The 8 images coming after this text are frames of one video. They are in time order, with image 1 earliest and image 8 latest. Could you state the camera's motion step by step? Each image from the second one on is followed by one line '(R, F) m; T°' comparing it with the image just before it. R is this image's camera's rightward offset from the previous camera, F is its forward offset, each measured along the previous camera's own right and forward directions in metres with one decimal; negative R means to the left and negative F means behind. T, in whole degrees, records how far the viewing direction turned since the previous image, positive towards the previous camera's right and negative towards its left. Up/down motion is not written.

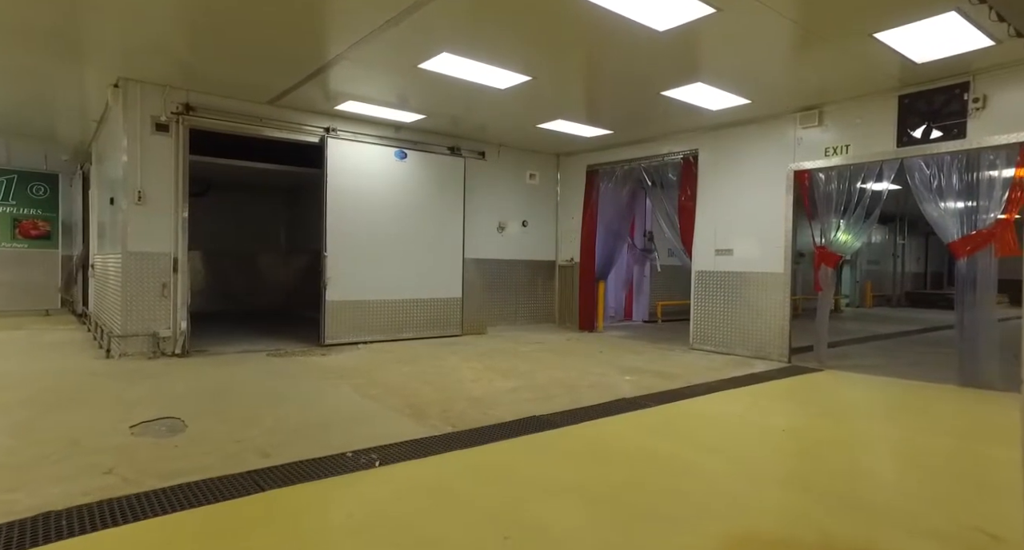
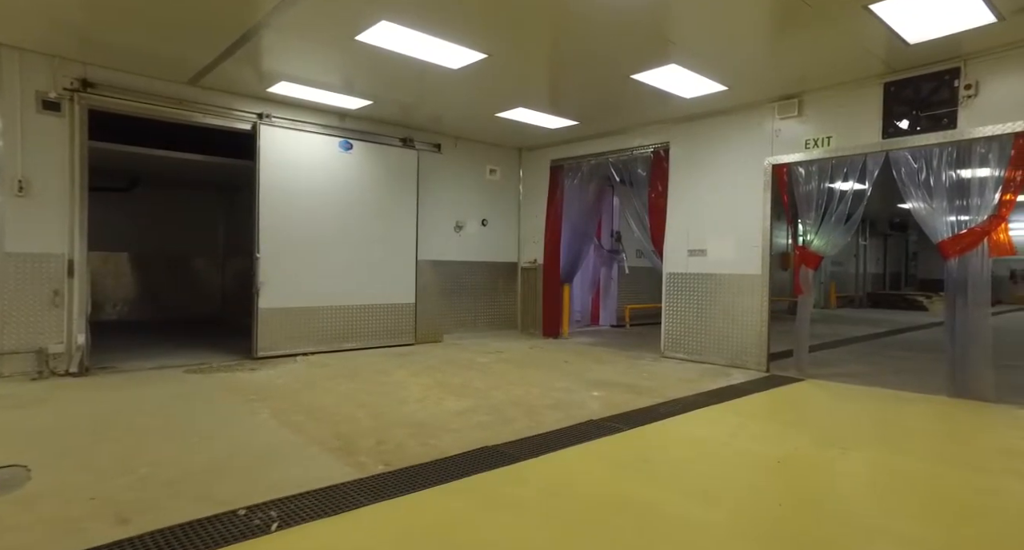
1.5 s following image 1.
(+0.1, +0.5) m; +3°
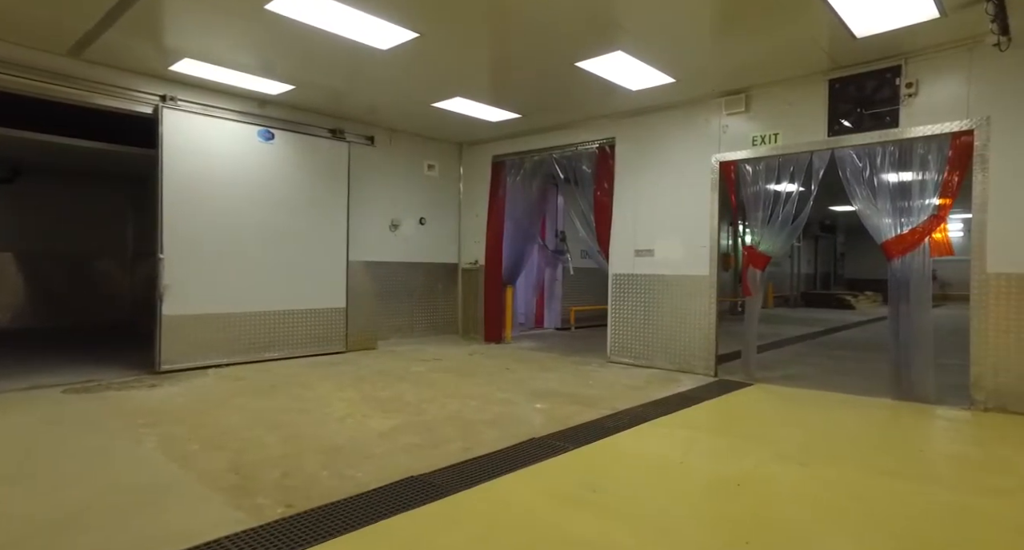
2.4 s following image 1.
(+0.1, +0.4) m; +5°
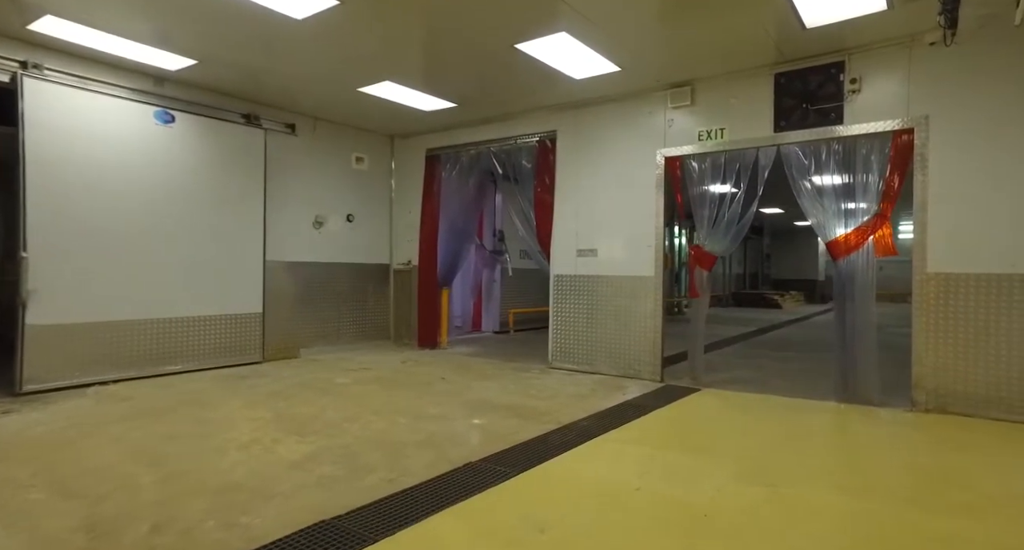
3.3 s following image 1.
(0.0, +0.4) m; +6°
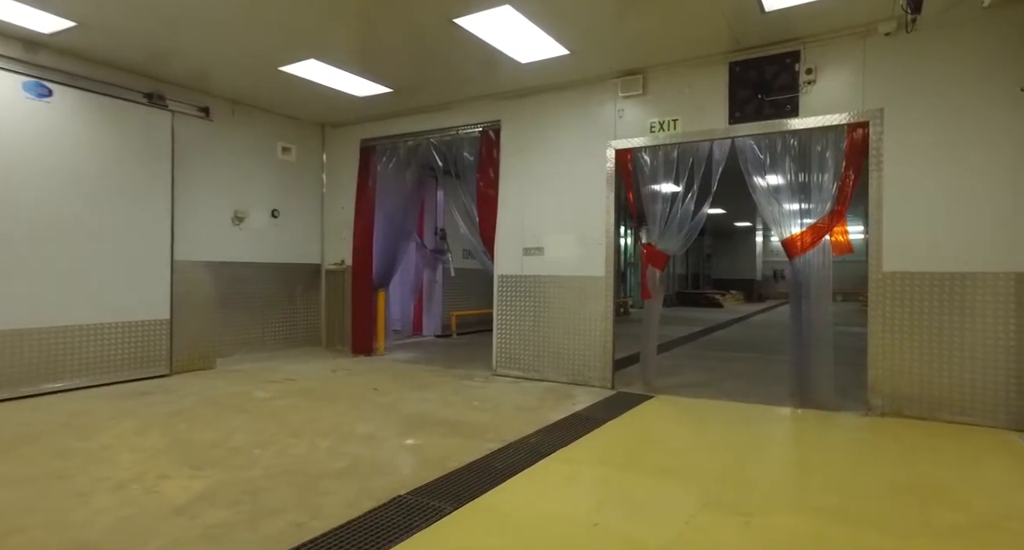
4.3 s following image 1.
(0.0, +0.4) m; +5°
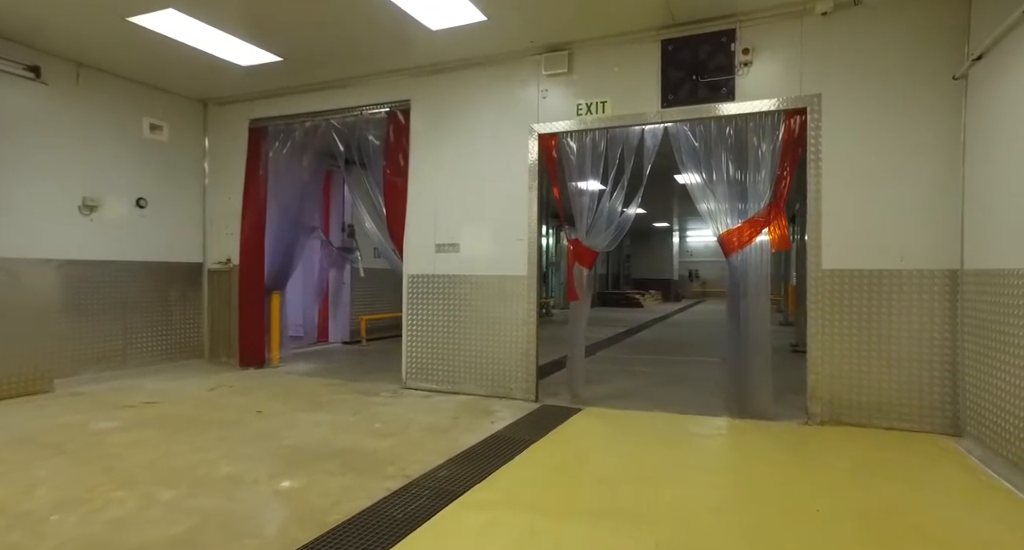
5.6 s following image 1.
(+0.1, +0.6) m; +7°
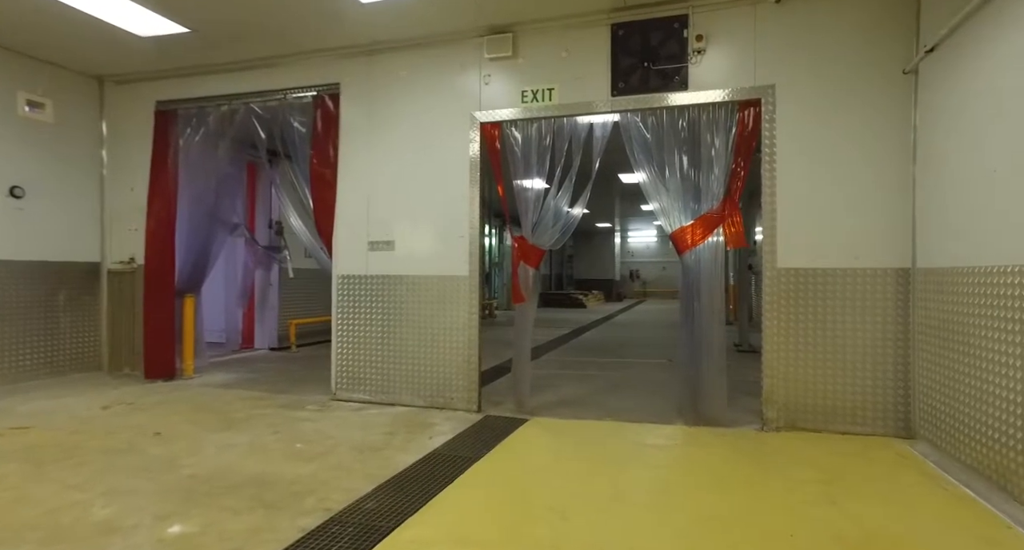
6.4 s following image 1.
(0.0, +0.3) m; +5°
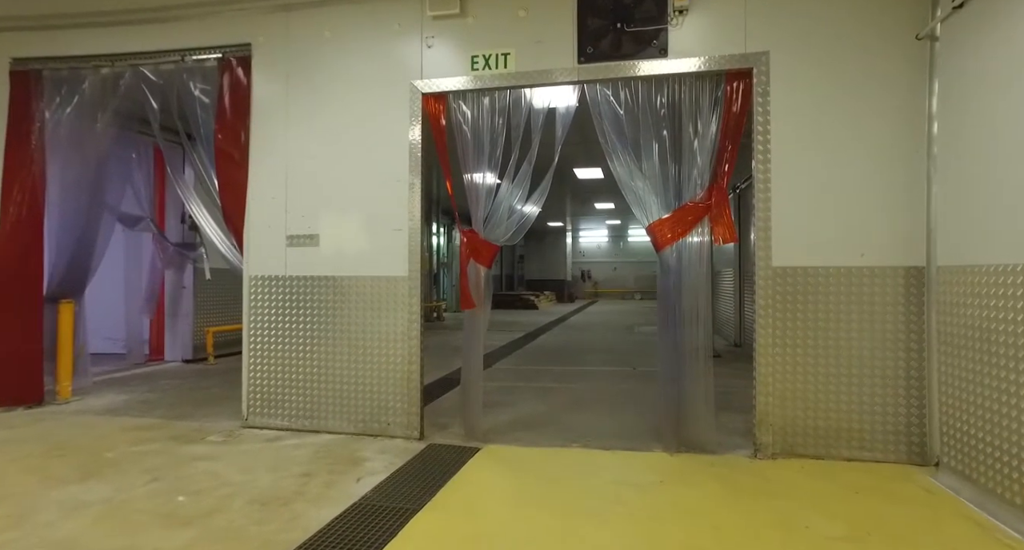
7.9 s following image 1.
(0.0, +0.7) m; +5°
